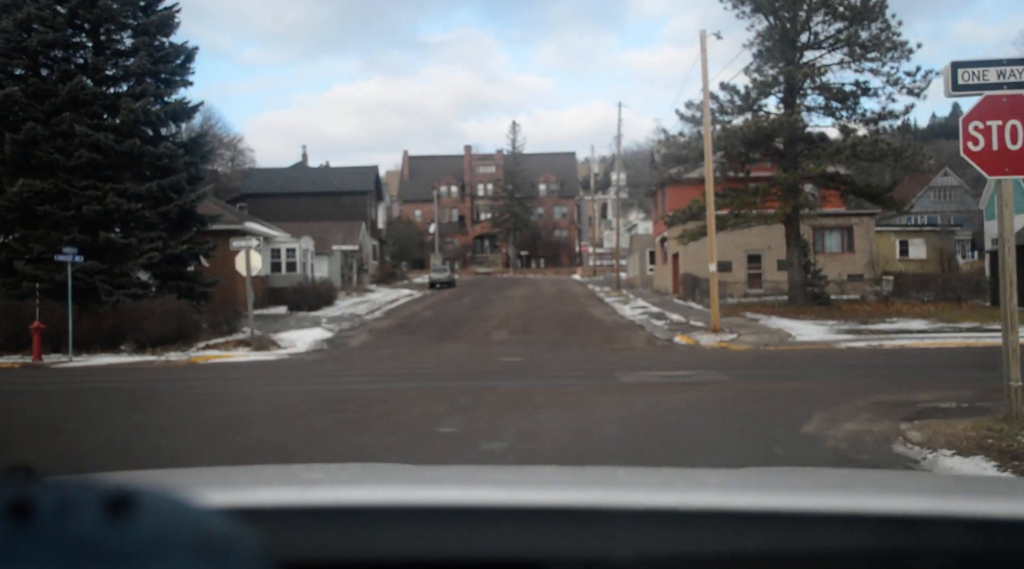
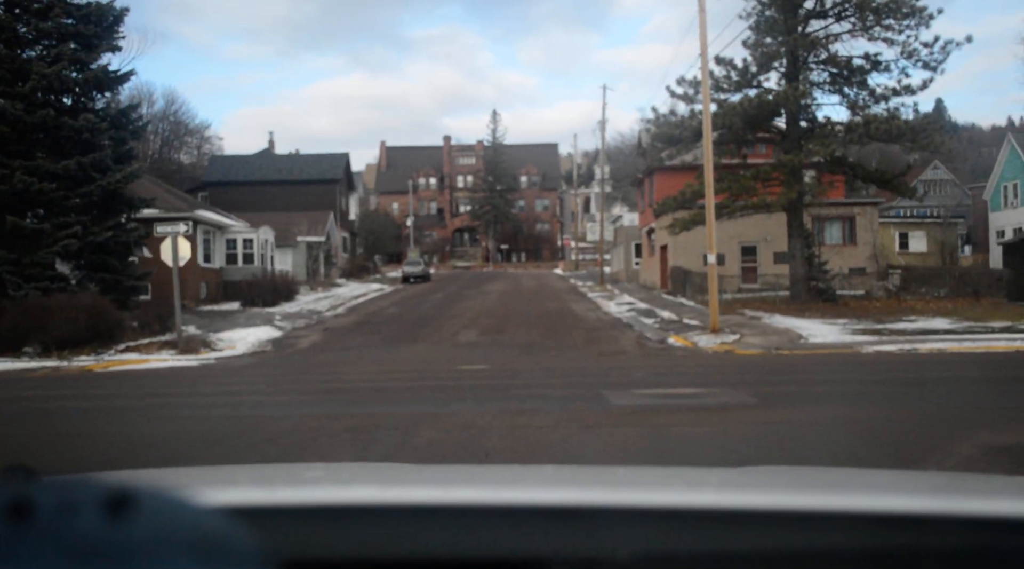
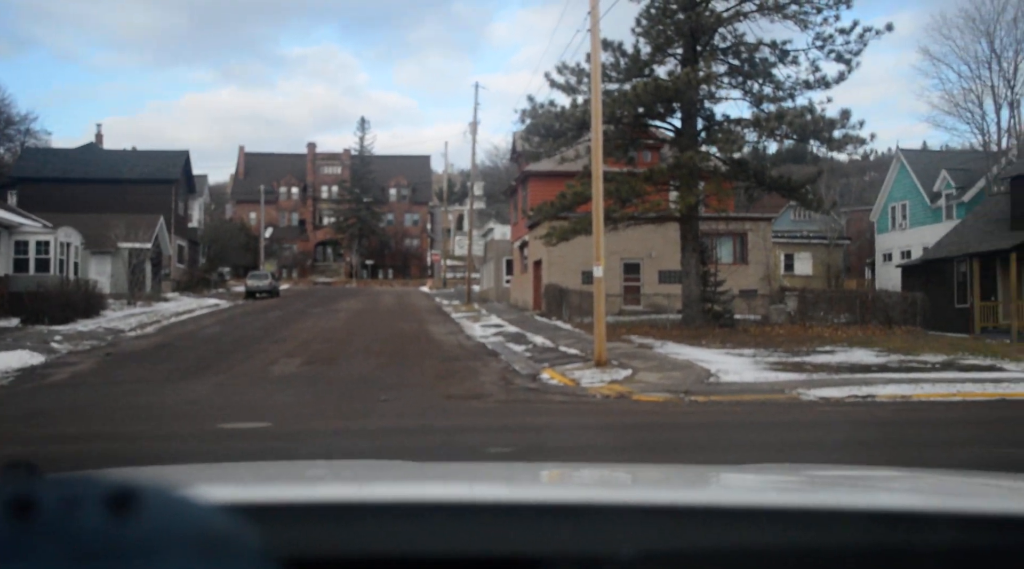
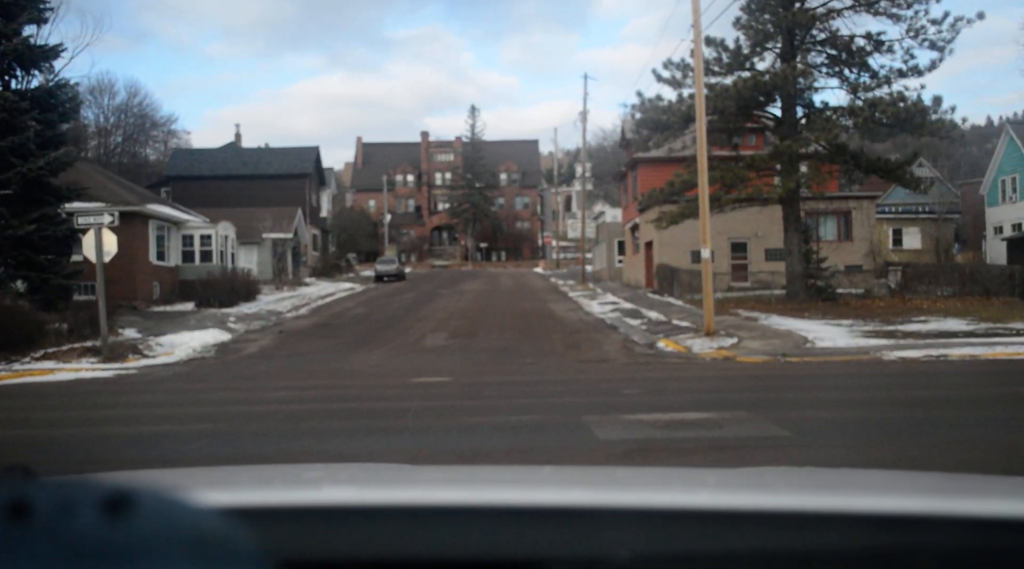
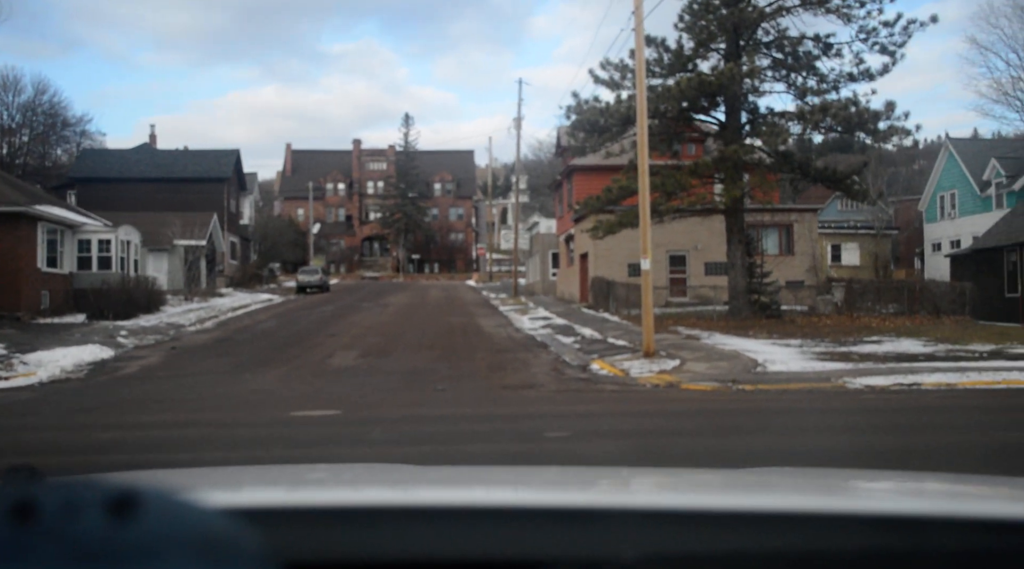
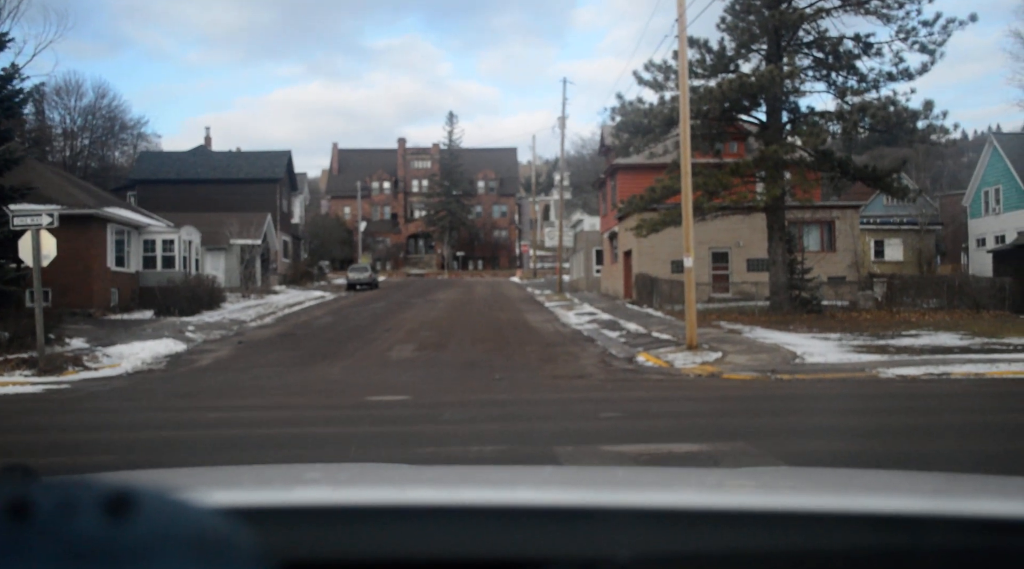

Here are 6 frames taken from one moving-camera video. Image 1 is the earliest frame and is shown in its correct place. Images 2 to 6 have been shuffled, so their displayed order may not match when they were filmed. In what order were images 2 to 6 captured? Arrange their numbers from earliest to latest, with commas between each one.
2, 4, 6, 5, 3
